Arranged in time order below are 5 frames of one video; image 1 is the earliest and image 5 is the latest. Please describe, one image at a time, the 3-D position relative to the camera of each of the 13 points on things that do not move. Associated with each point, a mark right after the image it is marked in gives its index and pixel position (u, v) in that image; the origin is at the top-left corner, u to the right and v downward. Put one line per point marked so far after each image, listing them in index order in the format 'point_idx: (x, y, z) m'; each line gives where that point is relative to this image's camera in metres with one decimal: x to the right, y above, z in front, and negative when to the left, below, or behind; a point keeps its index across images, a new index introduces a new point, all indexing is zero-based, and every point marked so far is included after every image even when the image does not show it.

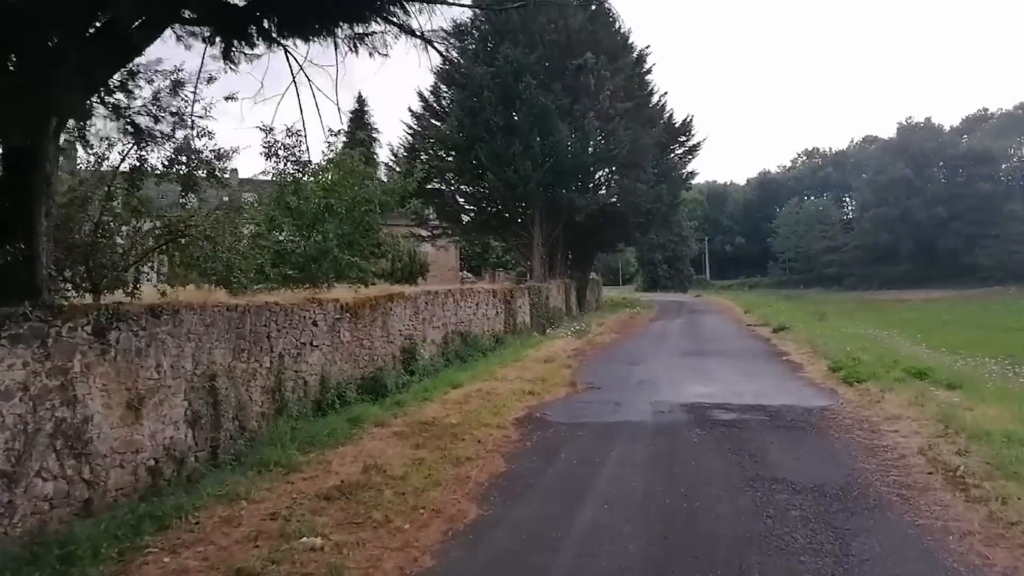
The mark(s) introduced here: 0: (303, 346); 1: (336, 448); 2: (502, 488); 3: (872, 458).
0: (-2.9, -0.8, +10.3) m
1: (-1.7, -1.5, +6.9) m
2: (-0.1, -1.5, +5.7) m
3: (+3.1, -1.5, +6.4) m
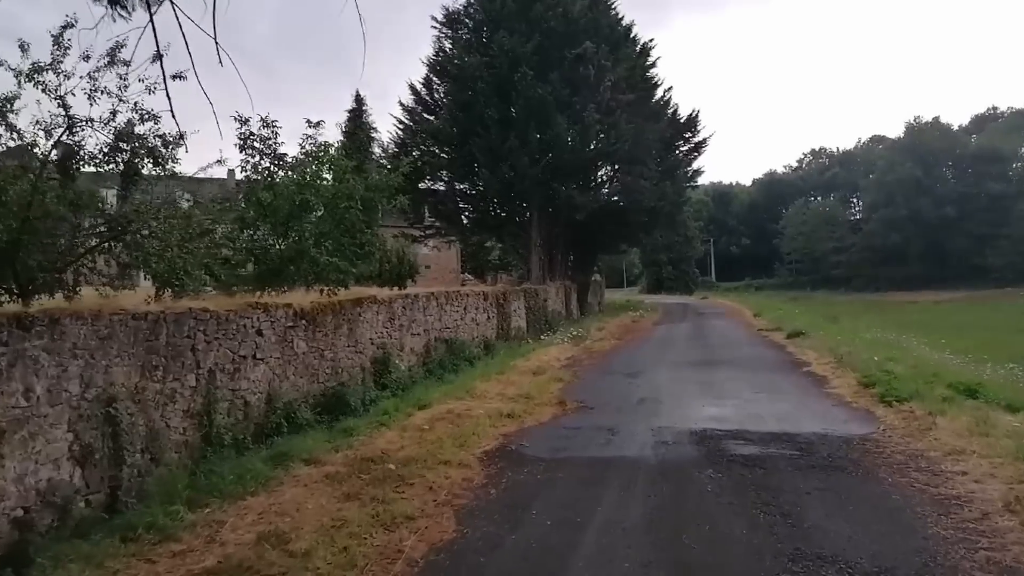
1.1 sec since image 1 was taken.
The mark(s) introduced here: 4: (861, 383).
0: (-3.2, -0.9, +8.8) m
1: (-2.0, -1.5, +5.3) m
2: (-0.4, -1.6, +4.1) m
3: (+2.8, -1.5, +4.8) m
4: (+4.9, -1.3, +10.3) m
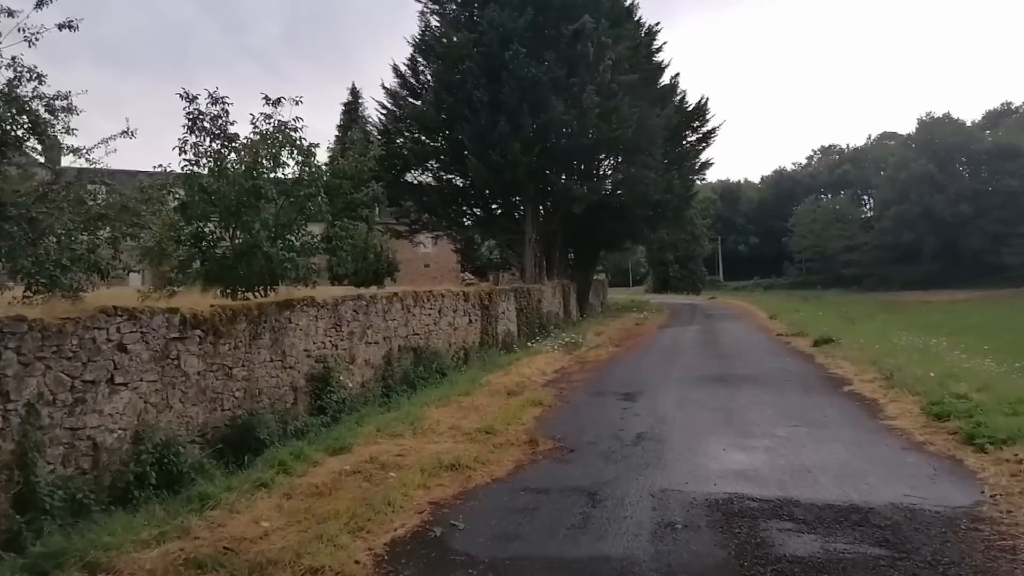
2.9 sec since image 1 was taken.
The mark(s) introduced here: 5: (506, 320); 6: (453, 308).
0: (-3.7, -0.9, +6.4) m
1: (-2.4, -1.5, +3.0) m
2: (-0.9, -1.6, +1.7) m
3: (+2.3, -1.5, +2.4) m
4: (+4.5, -1.3, +7.9) m
5: (-0.2, -0.8, +19.5) m
6: (-1.3, -0.4, +15.8) m
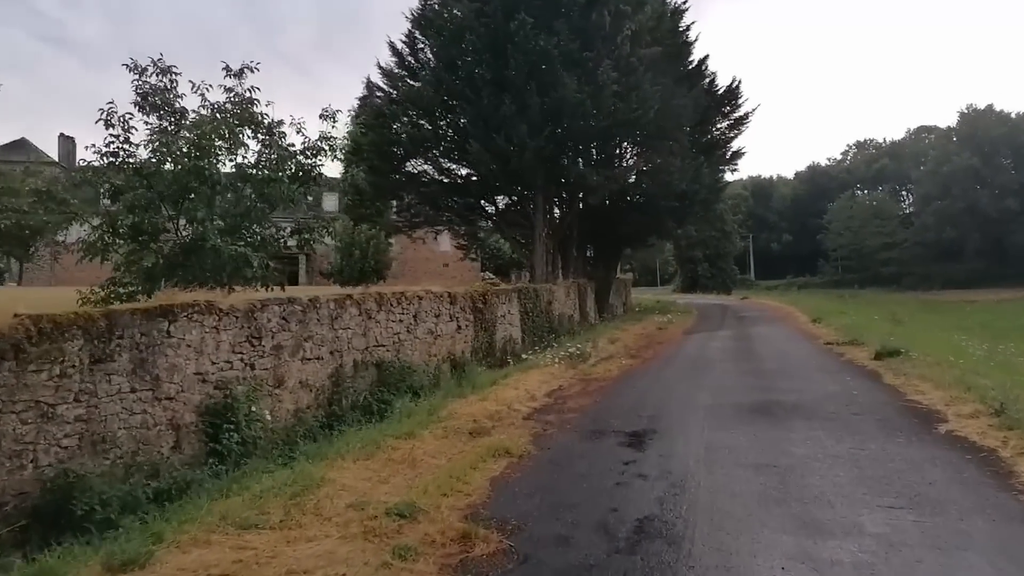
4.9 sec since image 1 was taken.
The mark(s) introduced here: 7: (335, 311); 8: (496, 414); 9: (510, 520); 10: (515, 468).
0: (-4.1, -0.9, +3.9) m
1: (-3.0, -1.6, +0.4) m
2: (-1.5, -1.6, -0.9) m
3: (+1.7, -1.5, -0.3) m
4: (+4.0, -1.3, +5.1) m
5: (-0.1, -0.8, +16.8) m
6: (-1.4, -0.4, +13.2) m
7: (-2.4, -0.3, +10.0) m
8: (-0.2, -1.4, +8.3) m
9: (0.0, -1.5, +4.7) m
10: (0.0, -1.5, +6.0) m
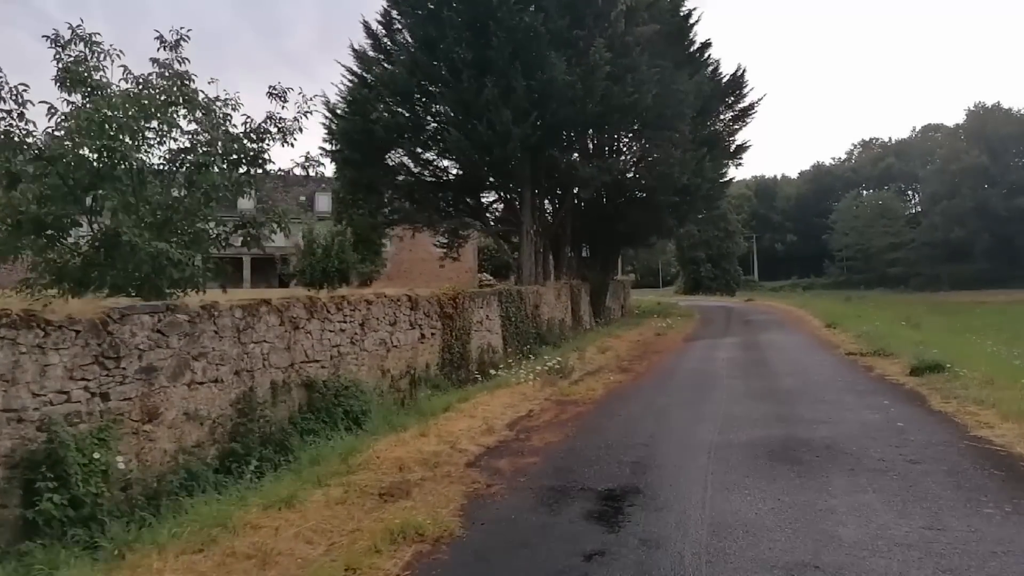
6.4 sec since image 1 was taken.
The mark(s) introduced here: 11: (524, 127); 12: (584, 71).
0: (-4.7, -0.9, +1.9) m
1: (-3.6, -1.6, -1.6) m
2: (-2.1, -1.6, -2.9) m
3: (+1.2, -1.5, -2.4) m
4: (+3.5, -1.3, +3.0) m
5: (-0.6, -0.9, +14.8) m
6: (-1.9, -0.5, +11.2) m
7: (-2.9, -0.4, +8.0) m
8: (-0.7, -1.4, +6.3) m
9: (-0.5, -1.5, +2.7) m
10: (-0.5, -1.5, +4.0) m
11: (+0.4, +4.3, +19.7) m
12: (+1.9, +5.8, +19.6) m
